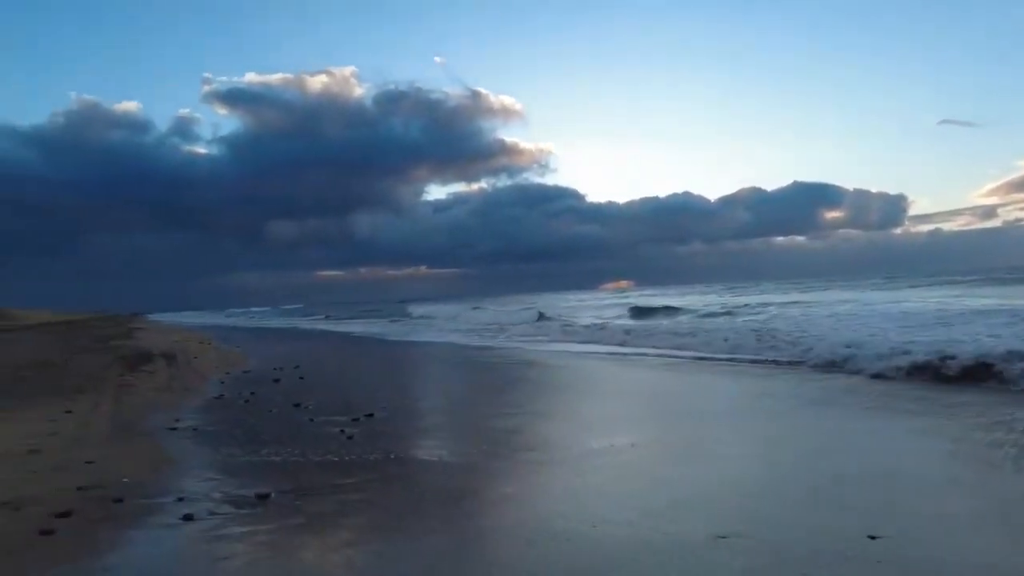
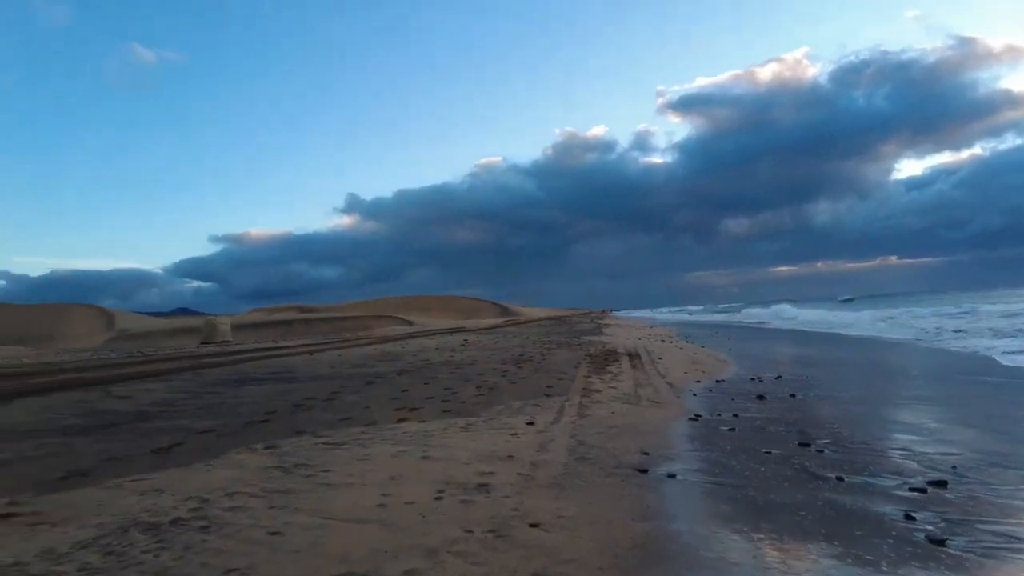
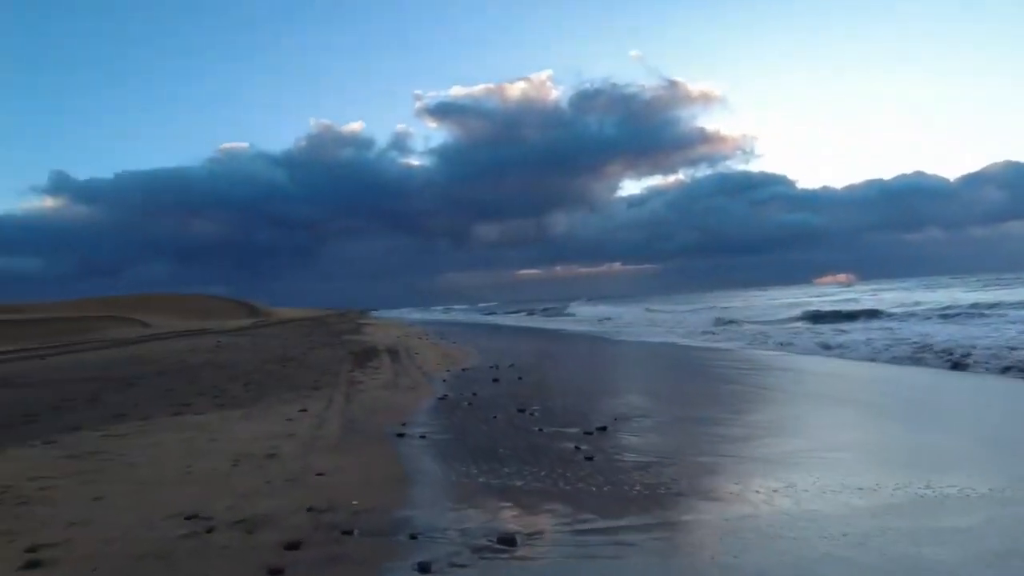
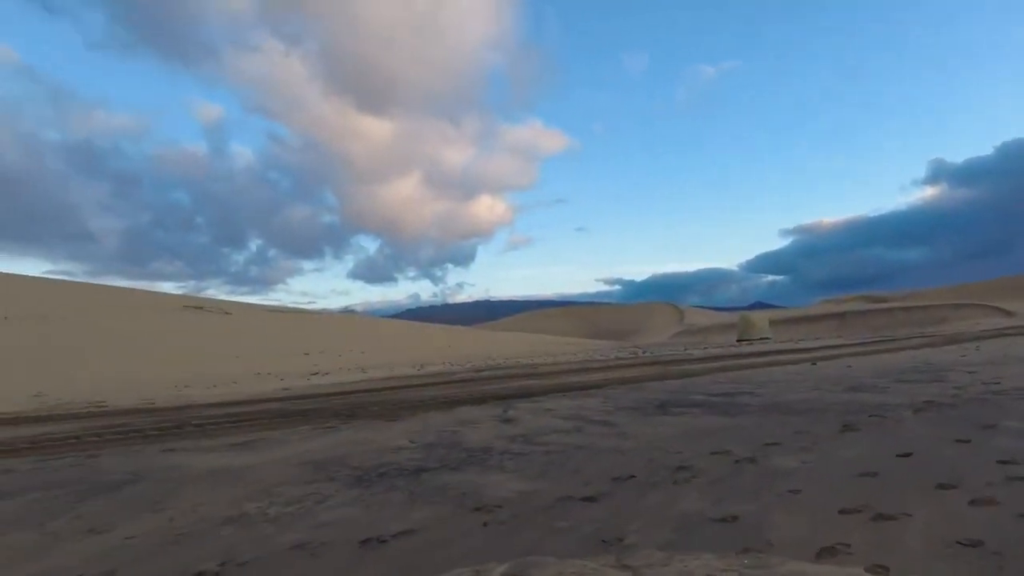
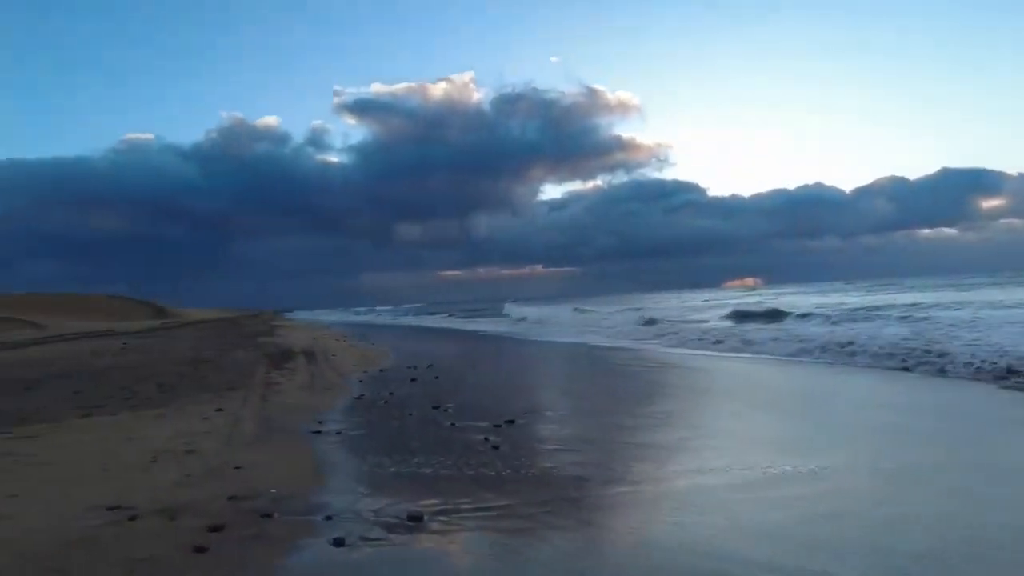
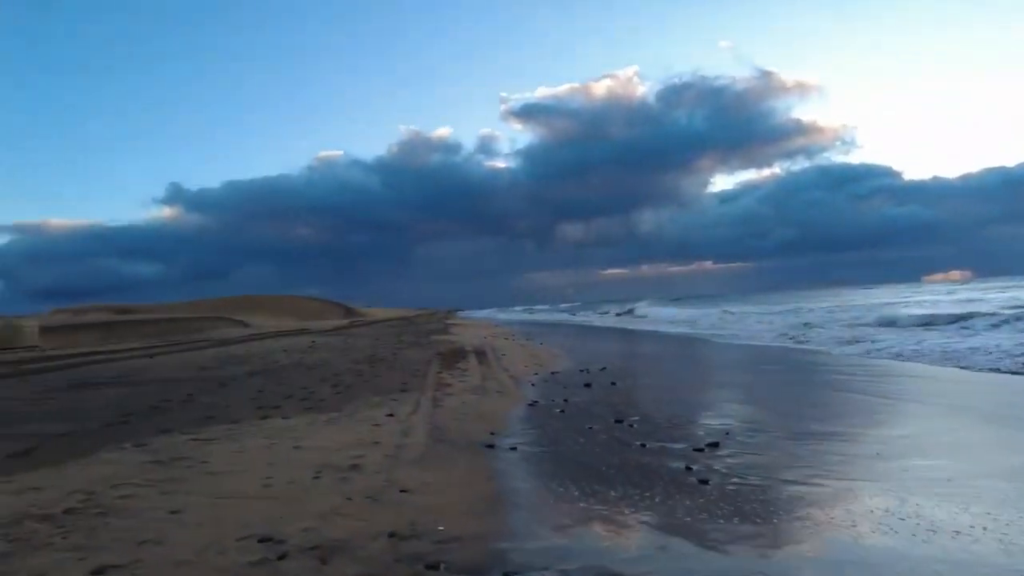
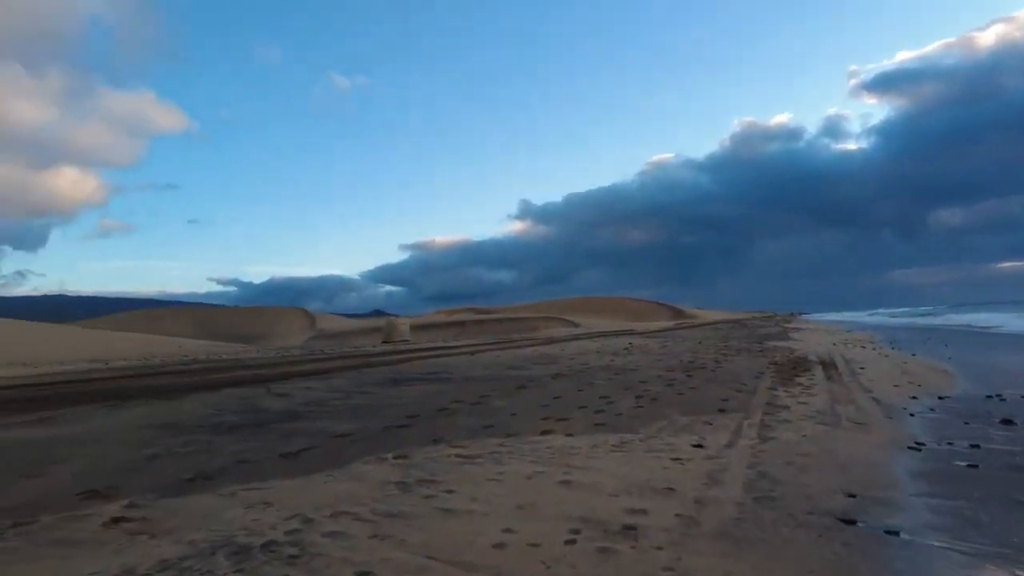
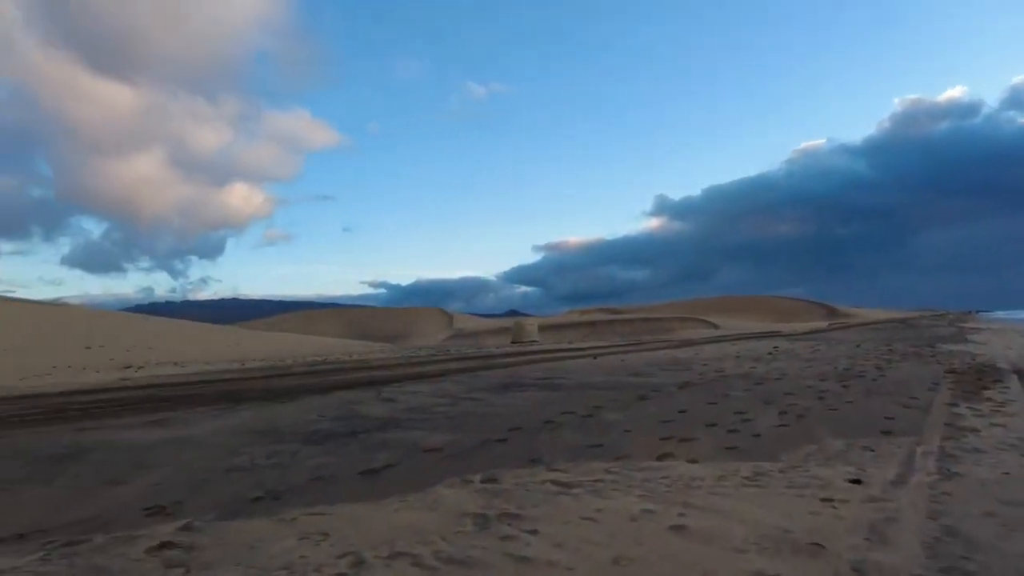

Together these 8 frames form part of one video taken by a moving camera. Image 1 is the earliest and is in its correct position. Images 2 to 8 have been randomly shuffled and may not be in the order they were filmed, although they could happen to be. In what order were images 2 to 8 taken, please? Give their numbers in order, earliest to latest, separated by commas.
5, 3, 6, 2, 7, 8, 4
